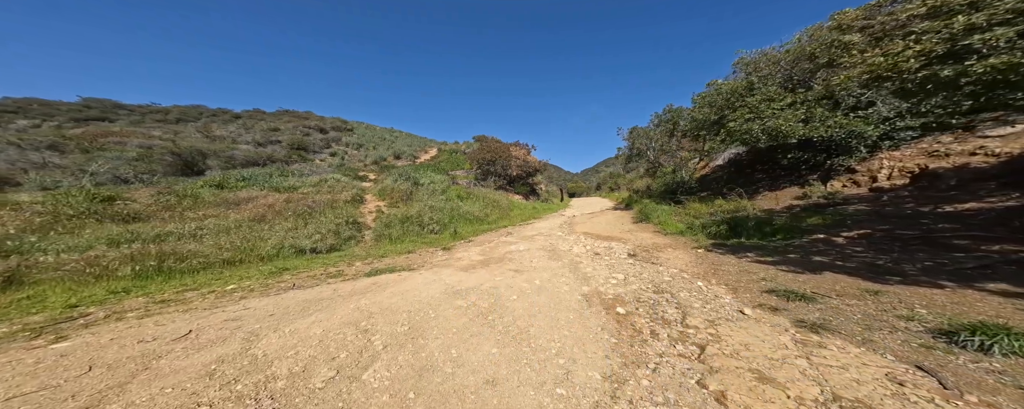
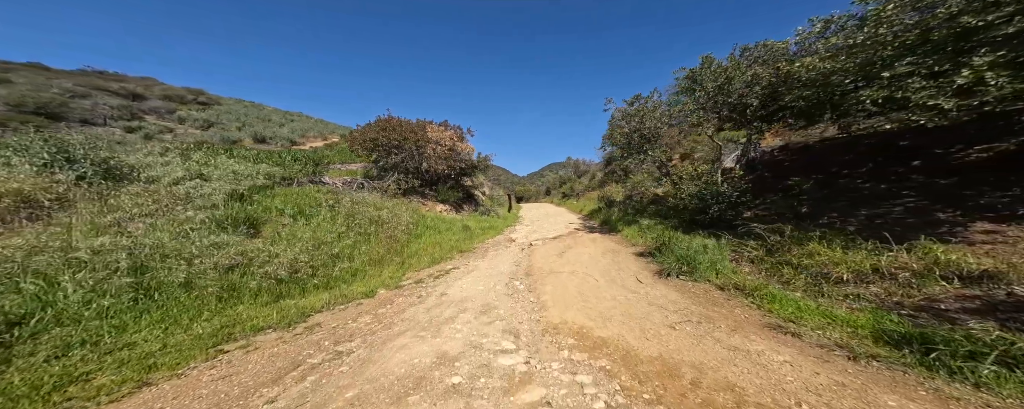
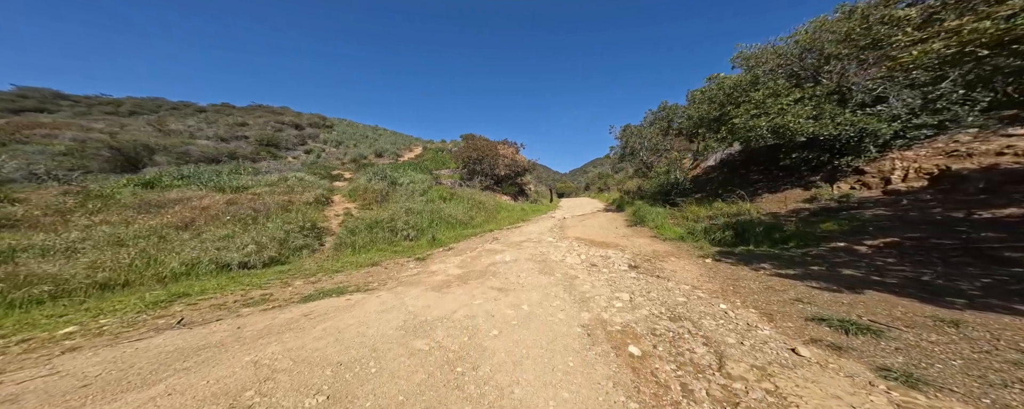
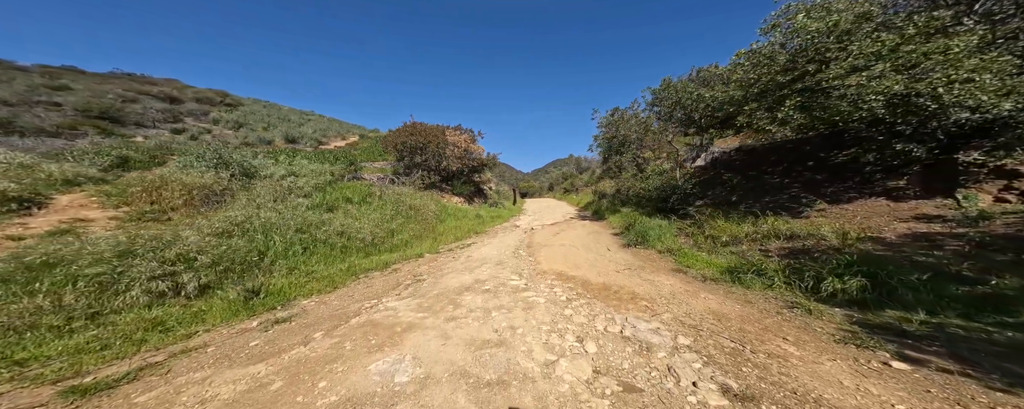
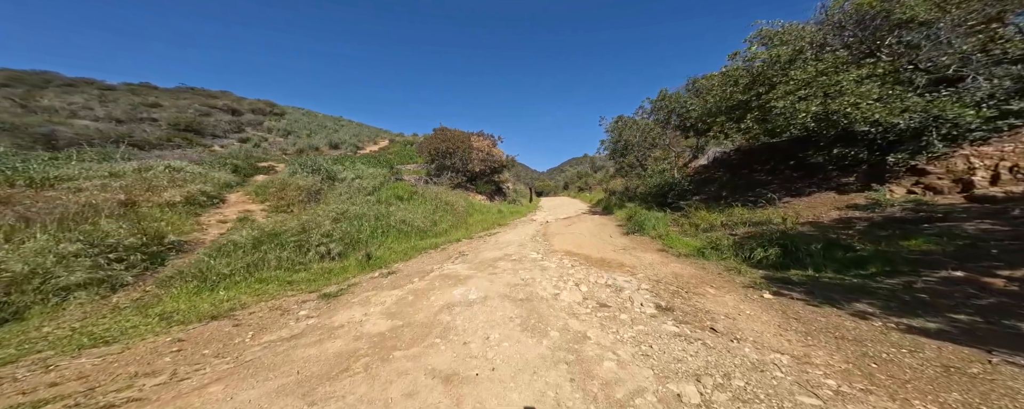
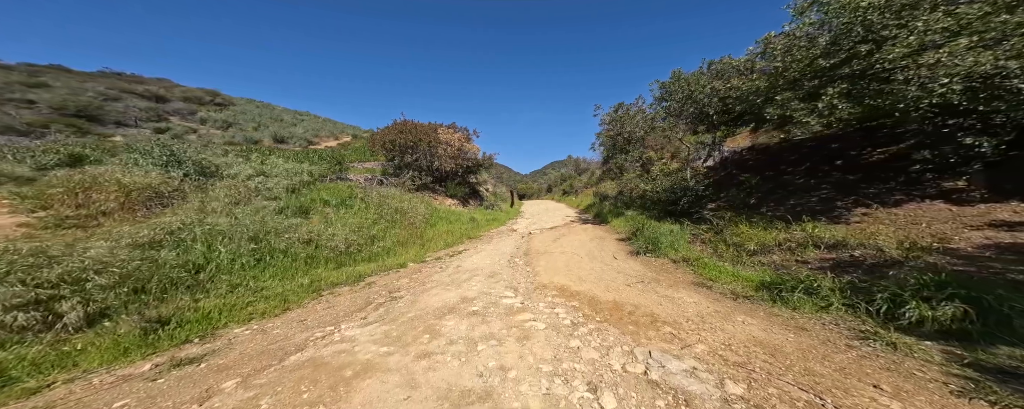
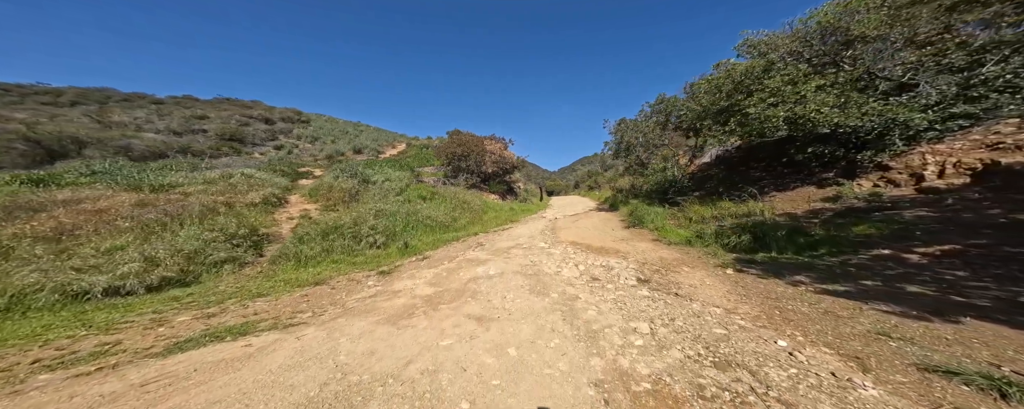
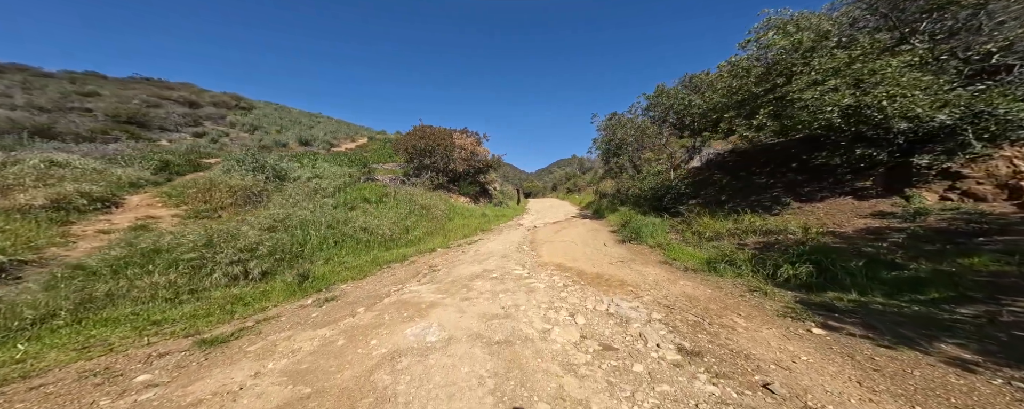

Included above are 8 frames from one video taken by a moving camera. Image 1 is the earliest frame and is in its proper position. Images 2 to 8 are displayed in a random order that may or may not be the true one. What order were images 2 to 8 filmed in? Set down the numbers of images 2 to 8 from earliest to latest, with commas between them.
3, 7, 5, 8, 4, 6, 2
